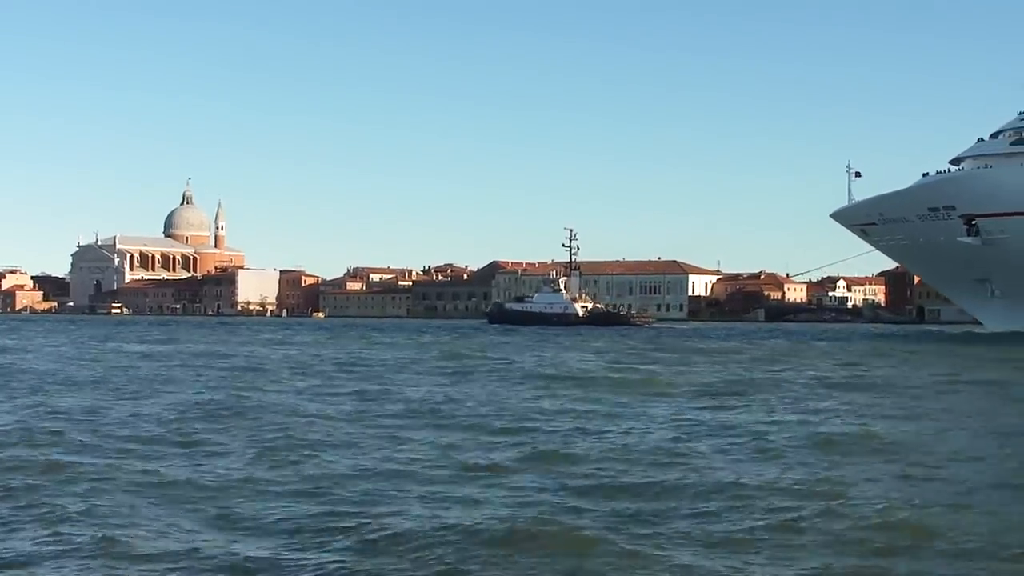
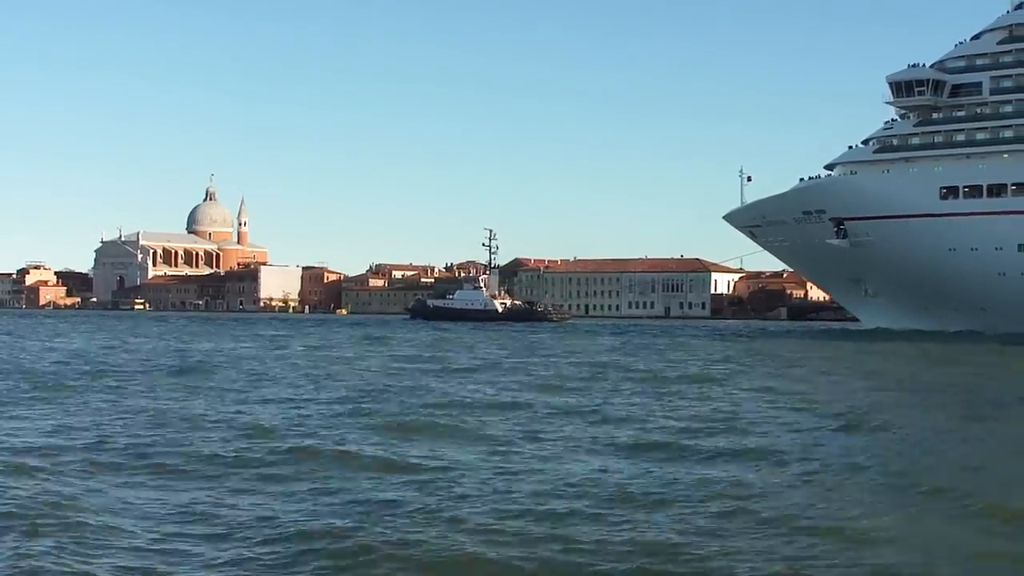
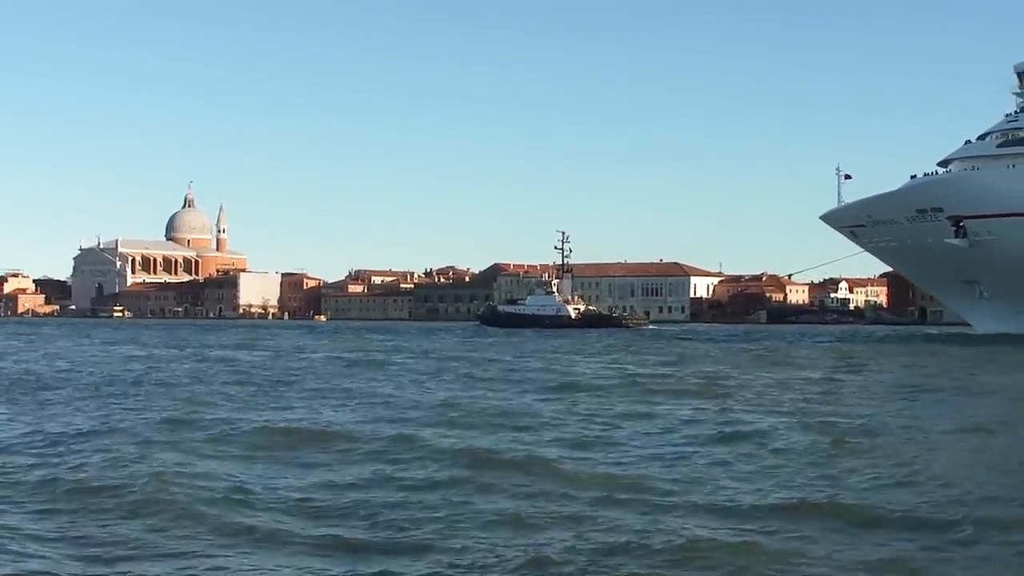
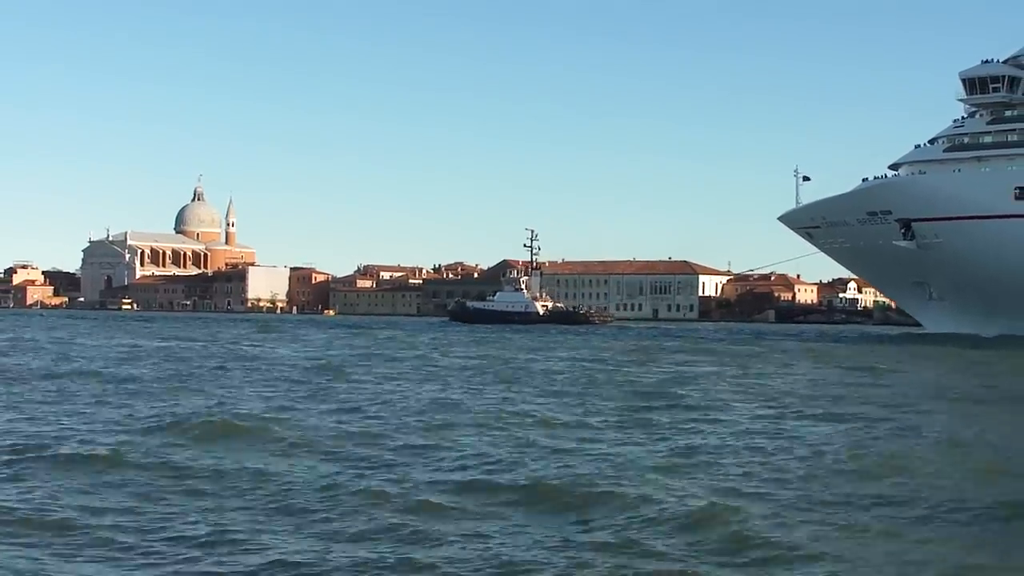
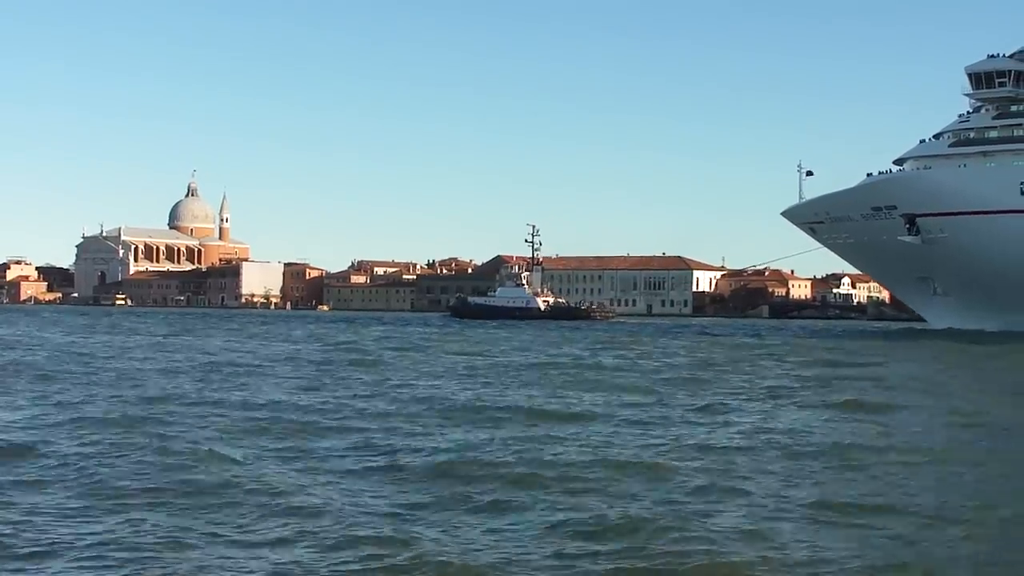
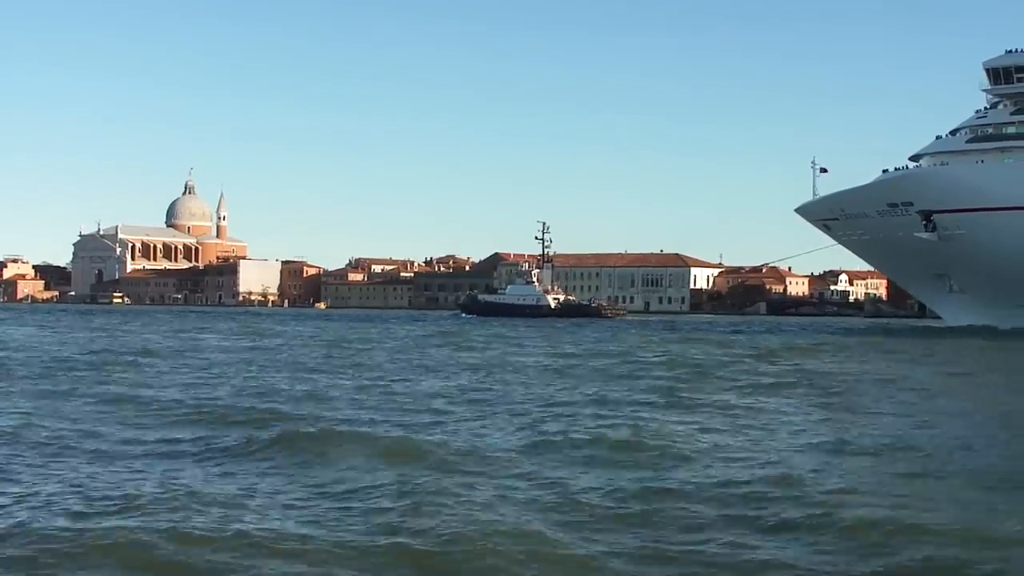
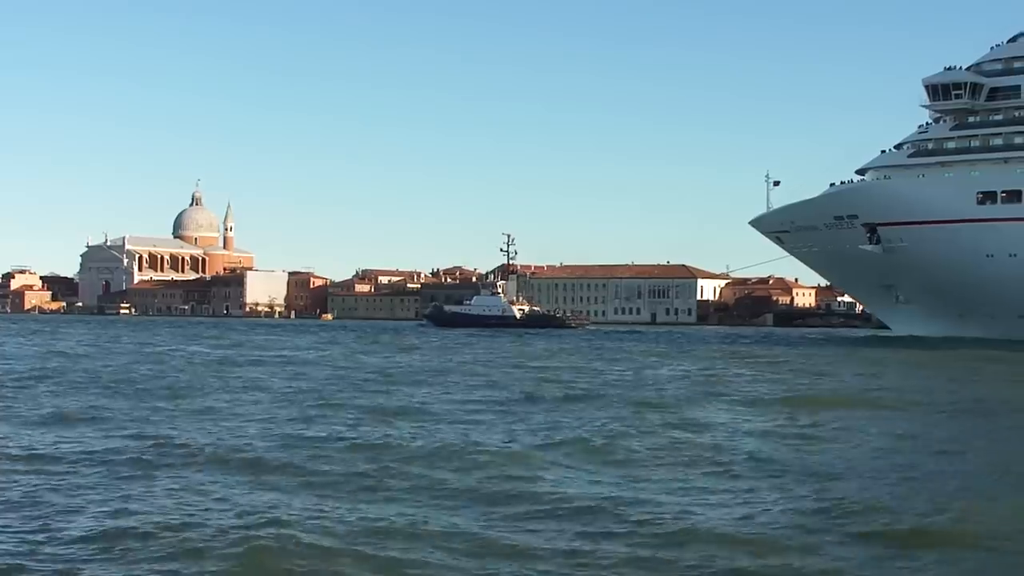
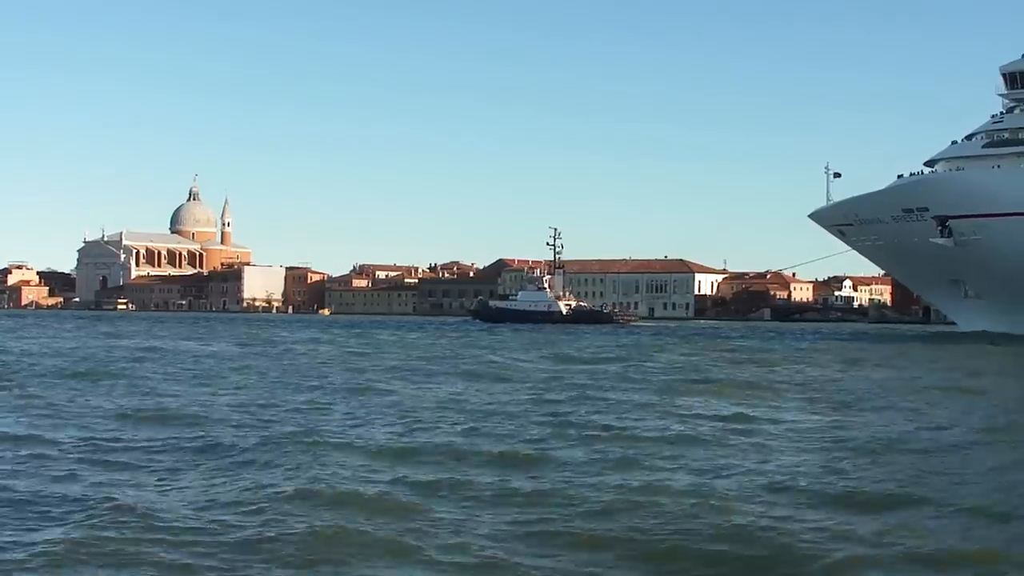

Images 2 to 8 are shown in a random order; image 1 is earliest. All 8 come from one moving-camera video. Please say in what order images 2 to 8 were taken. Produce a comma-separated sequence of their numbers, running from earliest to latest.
3, 8, 6, 5, 4, 7, 2
